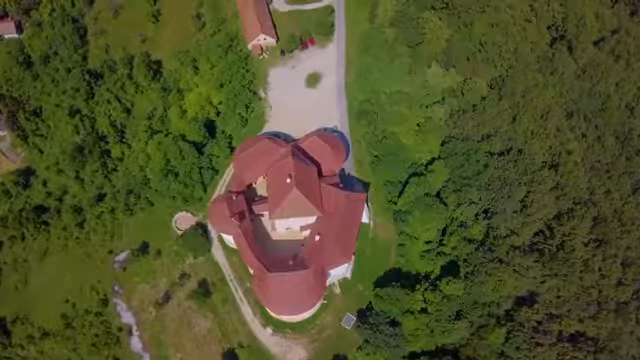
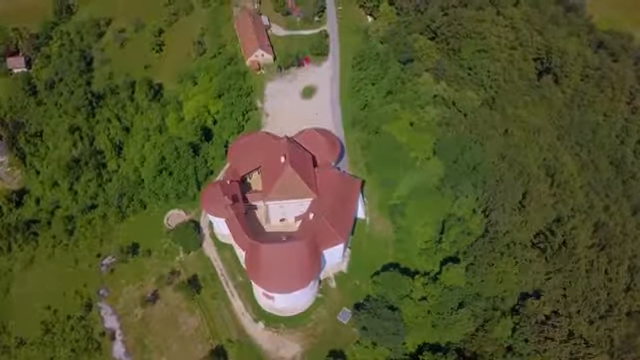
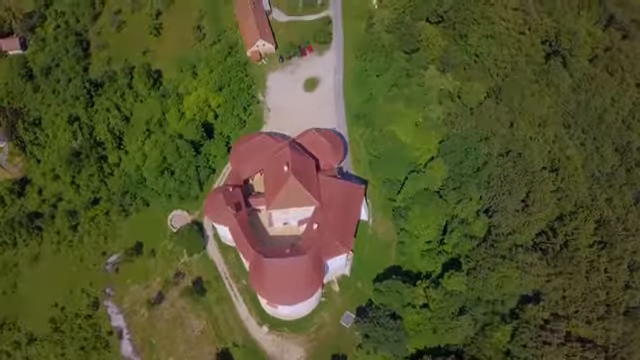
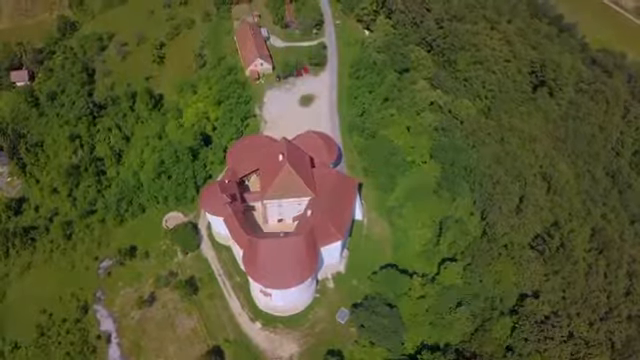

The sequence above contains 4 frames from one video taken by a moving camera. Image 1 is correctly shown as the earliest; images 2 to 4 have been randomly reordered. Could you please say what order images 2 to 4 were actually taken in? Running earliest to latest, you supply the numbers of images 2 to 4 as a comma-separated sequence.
3, 2, 4
